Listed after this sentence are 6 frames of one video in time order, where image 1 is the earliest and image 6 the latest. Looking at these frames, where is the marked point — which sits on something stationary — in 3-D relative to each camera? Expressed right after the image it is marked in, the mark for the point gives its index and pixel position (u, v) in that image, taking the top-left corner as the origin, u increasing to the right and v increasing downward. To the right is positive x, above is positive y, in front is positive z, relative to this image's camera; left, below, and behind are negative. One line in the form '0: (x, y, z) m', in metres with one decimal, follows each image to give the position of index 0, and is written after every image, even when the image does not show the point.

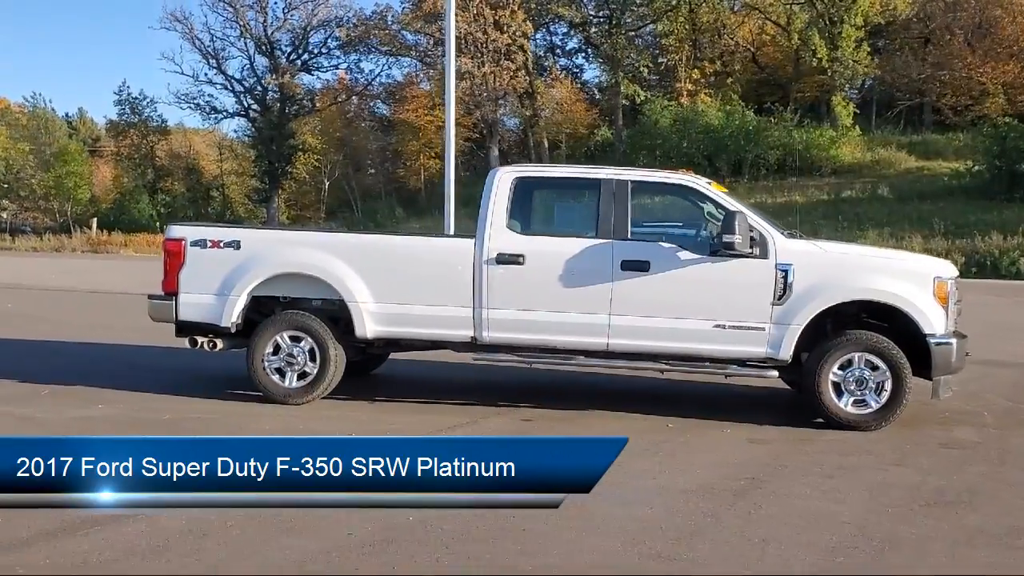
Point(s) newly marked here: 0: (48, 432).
0: (-3.5, -1.0, +7.5) m
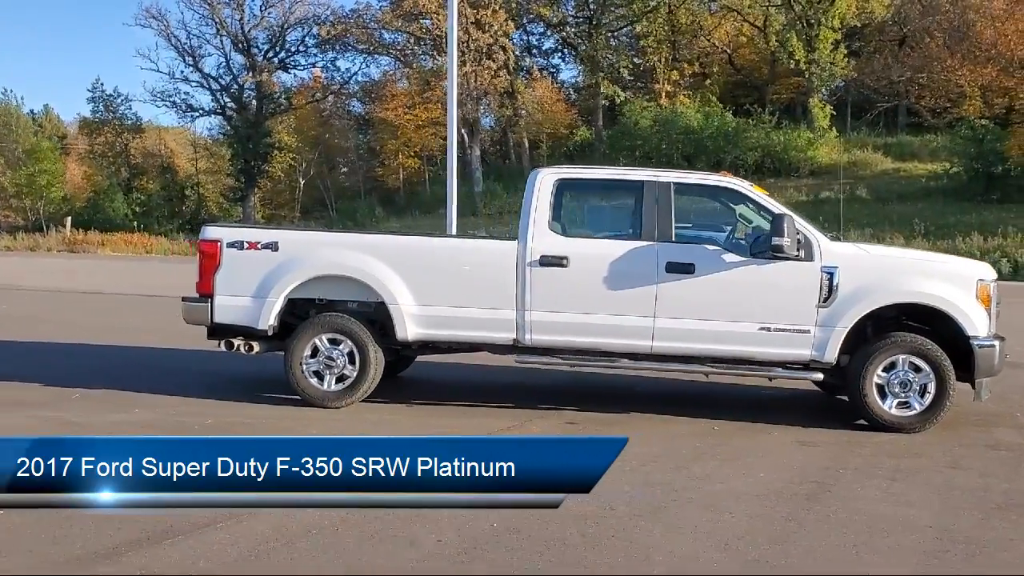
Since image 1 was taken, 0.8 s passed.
0: (-3.1, -1.0, +7.3) m
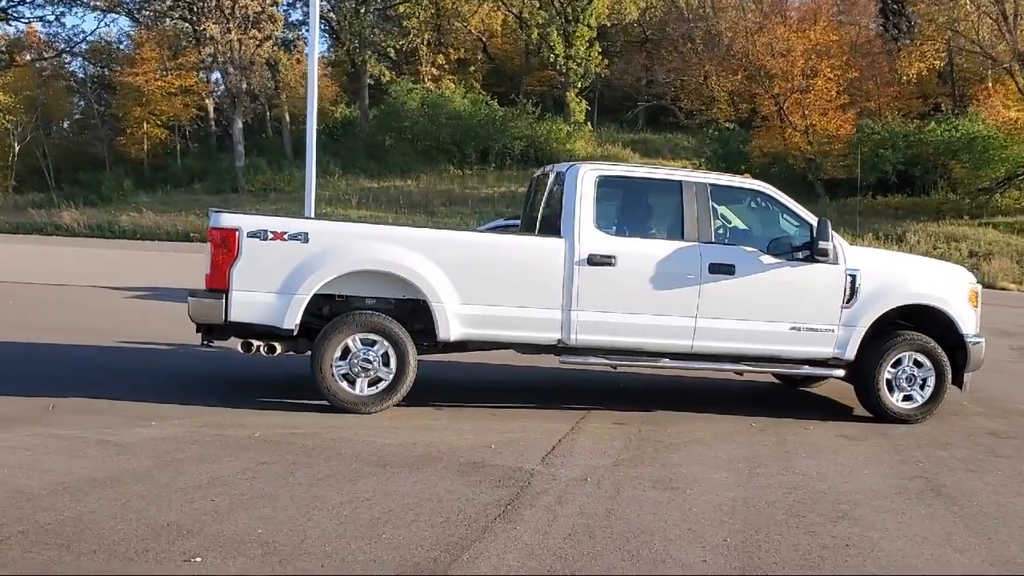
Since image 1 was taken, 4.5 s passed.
0: (-2.4, -1.0, +6.3) m
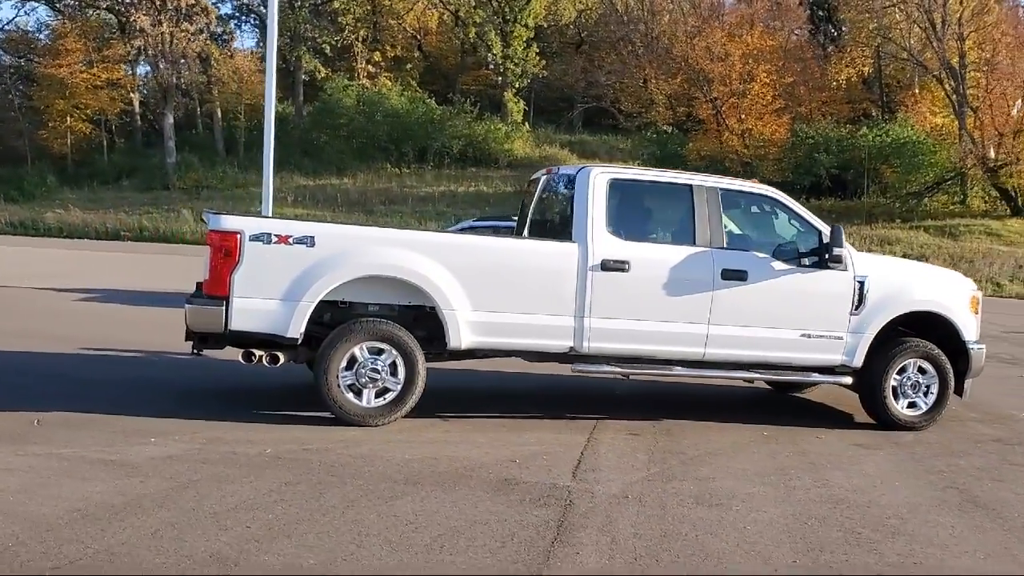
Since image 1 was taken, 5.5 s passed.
0: (-2.2, -1.1, +5.8) m
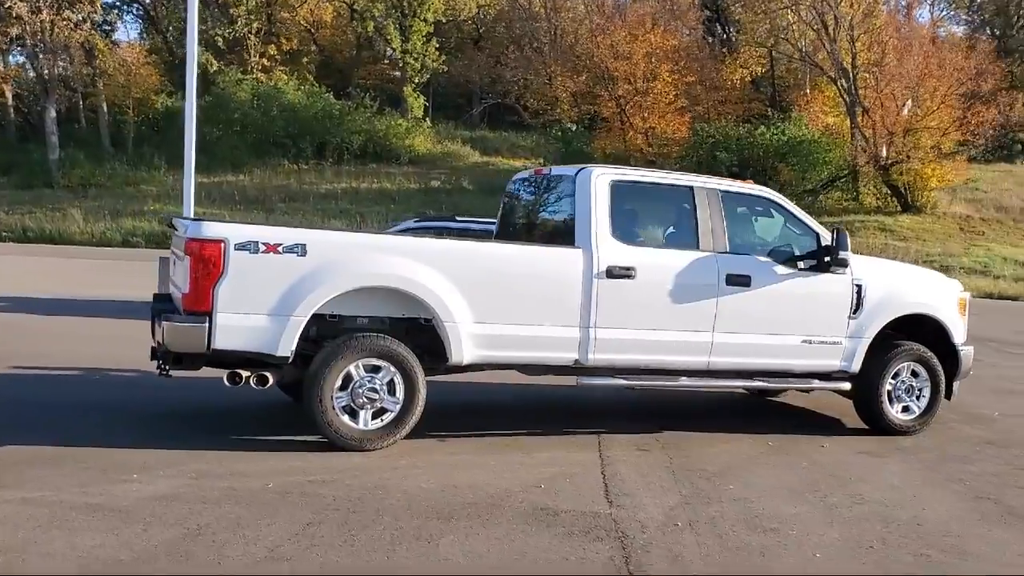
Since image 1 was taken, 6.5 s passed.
0: (-1.9, -1.2, +5.1) m
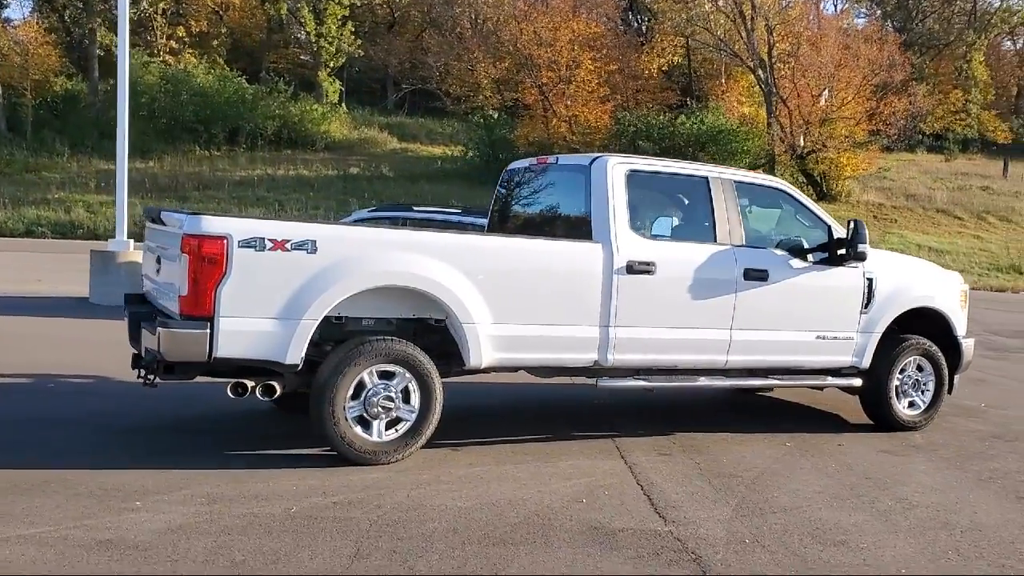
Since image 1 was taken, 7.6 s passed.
0: (-1.6, -1.2, +4.5) m
